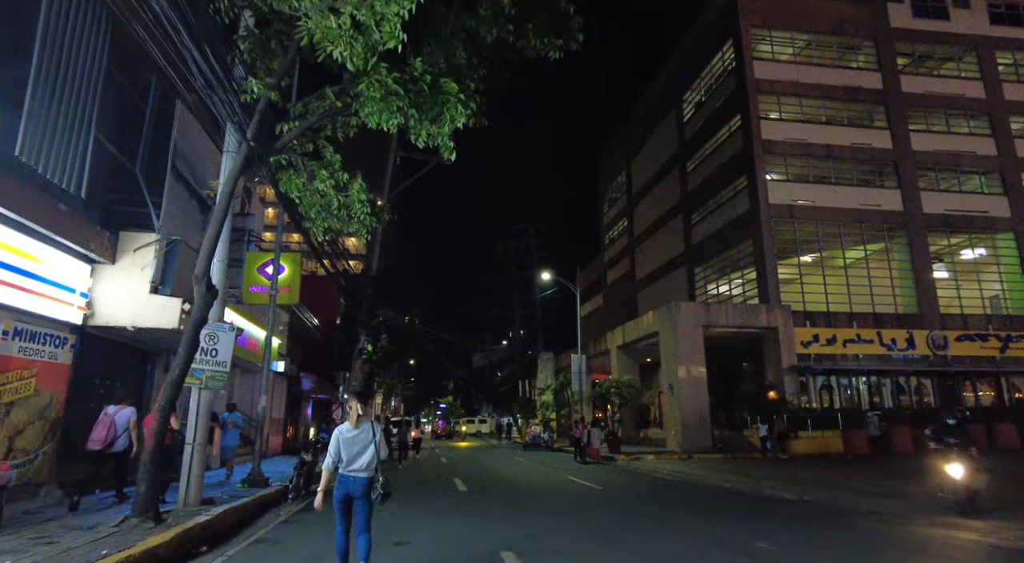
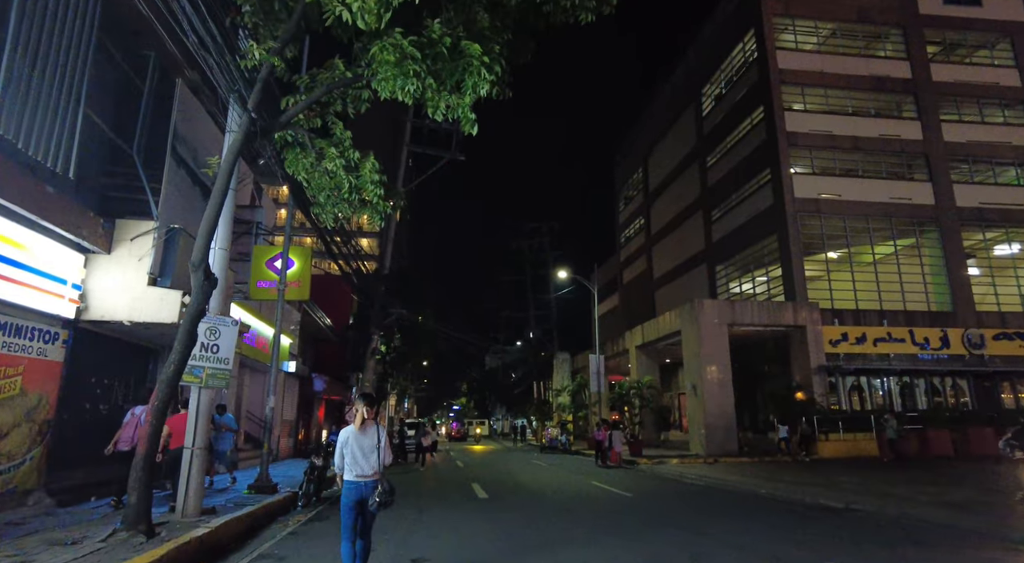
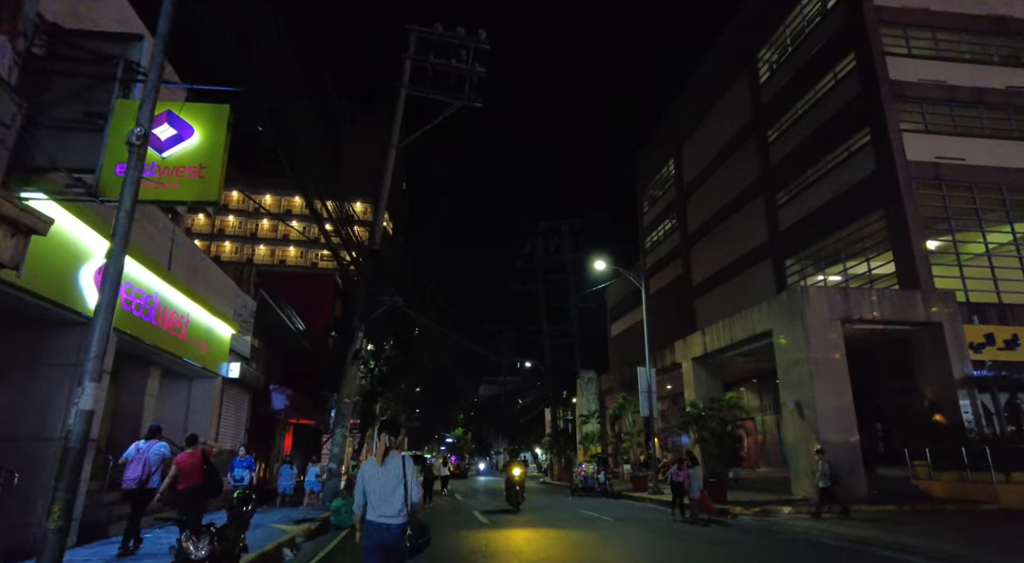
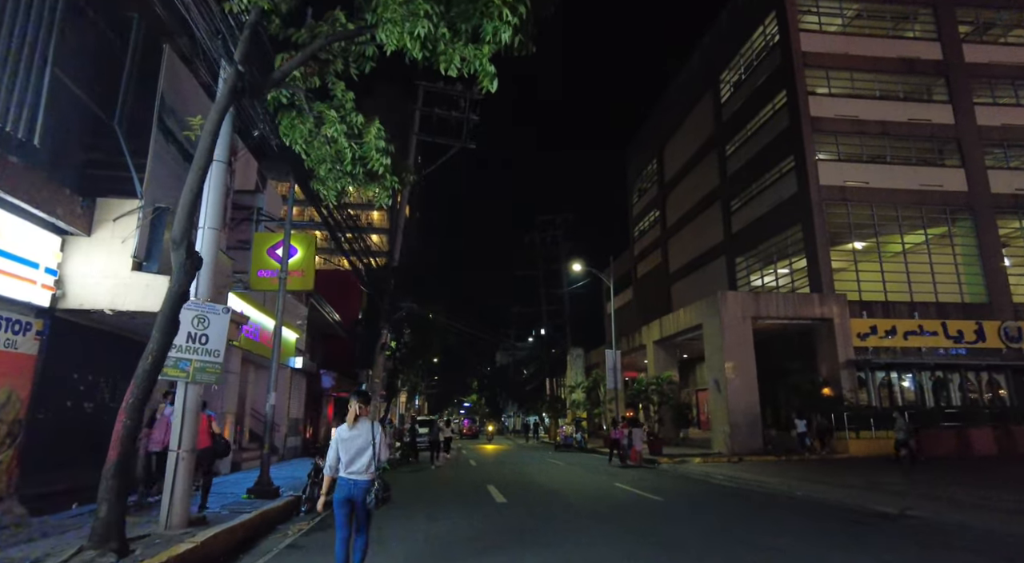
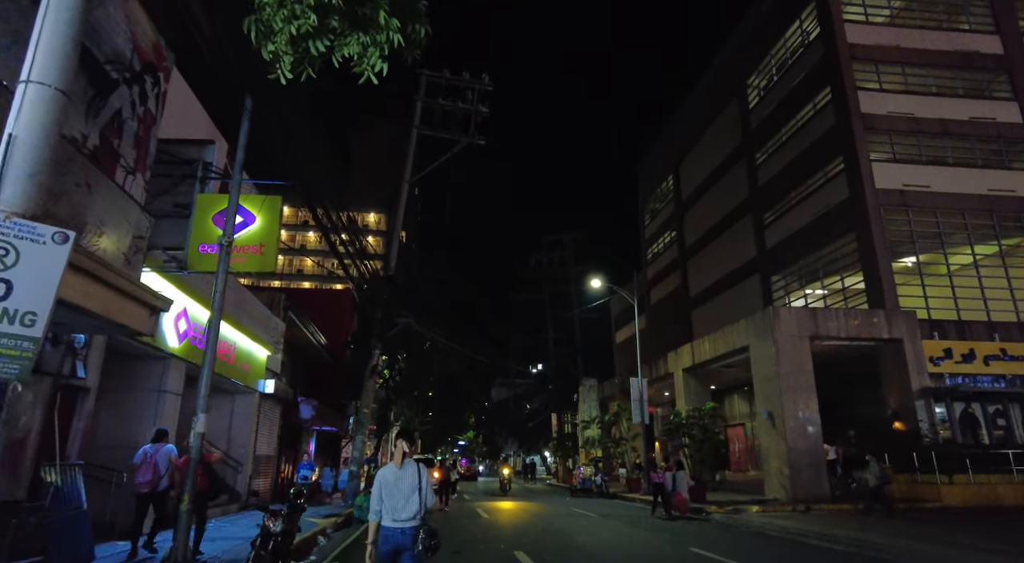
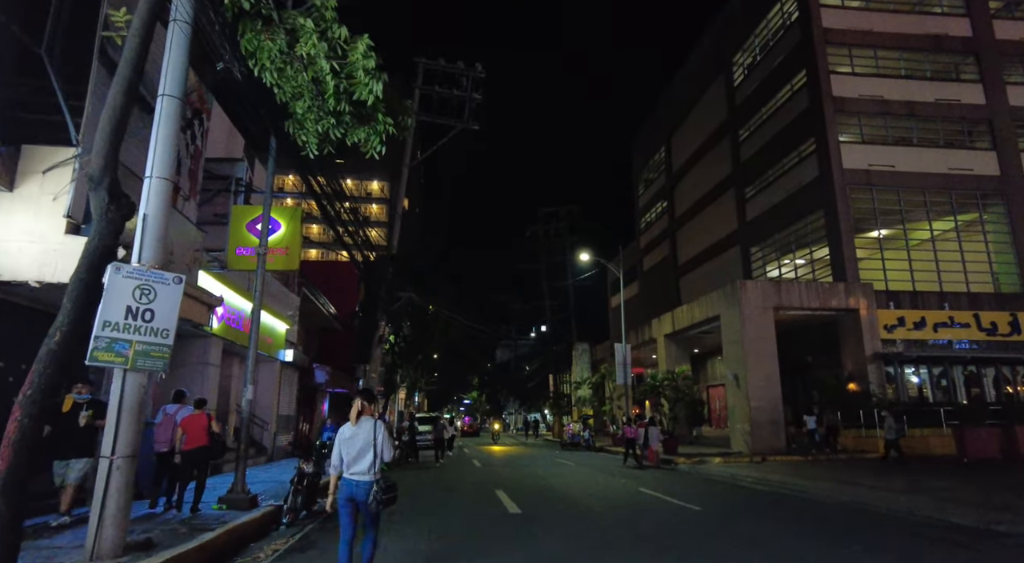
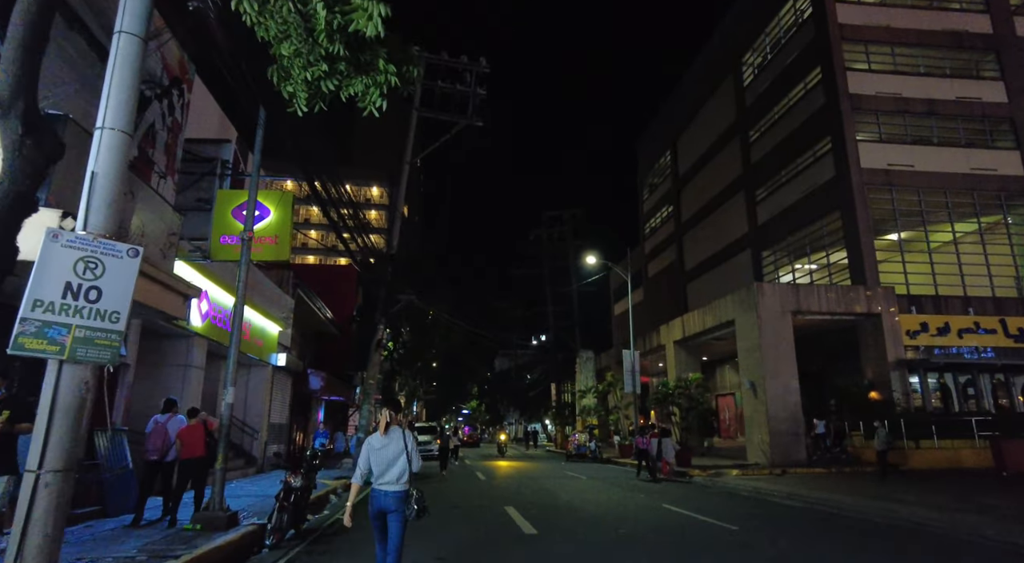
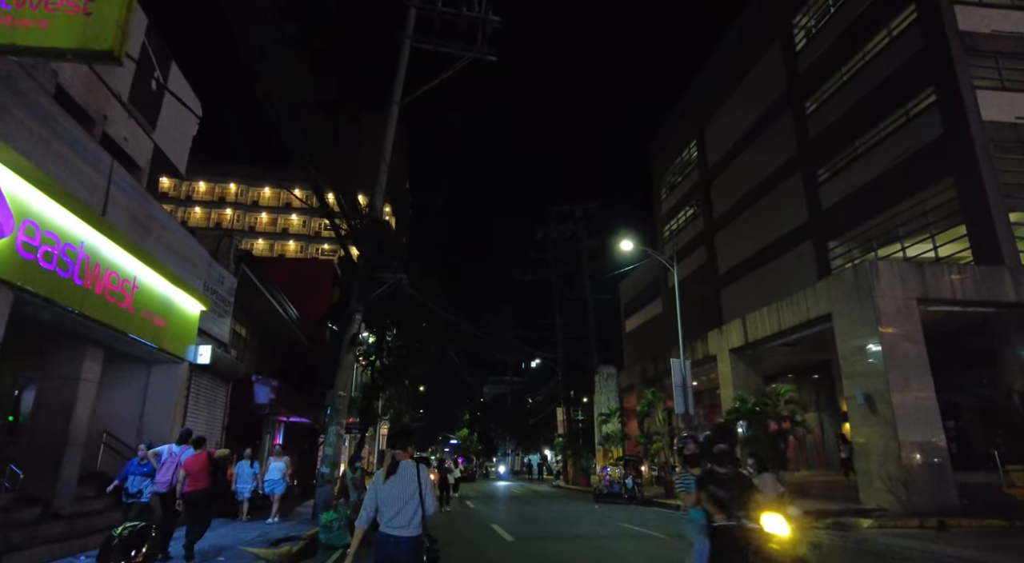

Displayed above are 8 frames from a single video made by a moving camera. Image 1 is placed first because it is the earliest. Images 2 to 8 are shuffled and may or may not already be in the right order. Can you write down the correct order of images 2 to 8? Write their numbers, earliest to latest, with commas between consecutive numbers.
2, 4, 6, 7, 5, 3, 8
